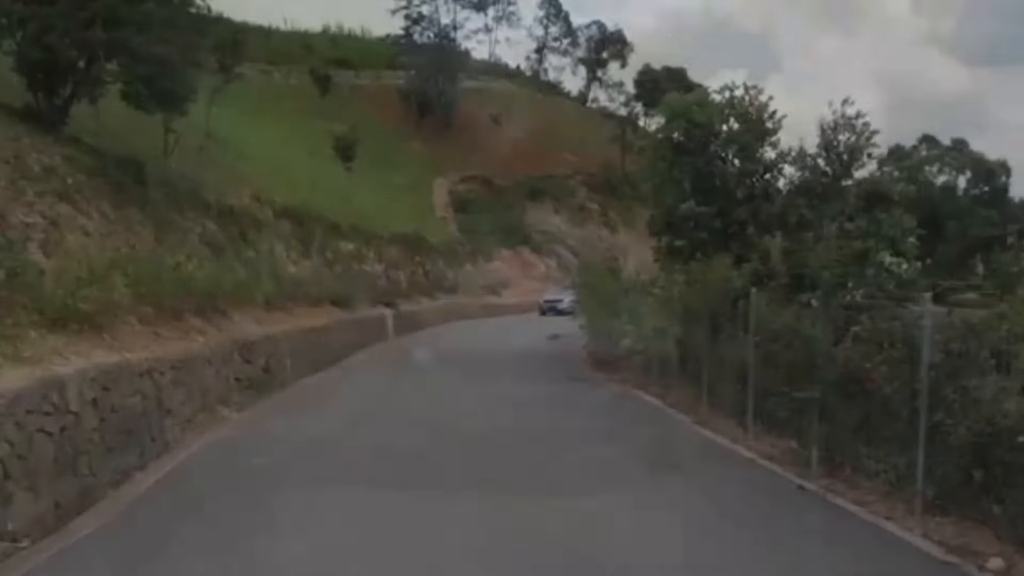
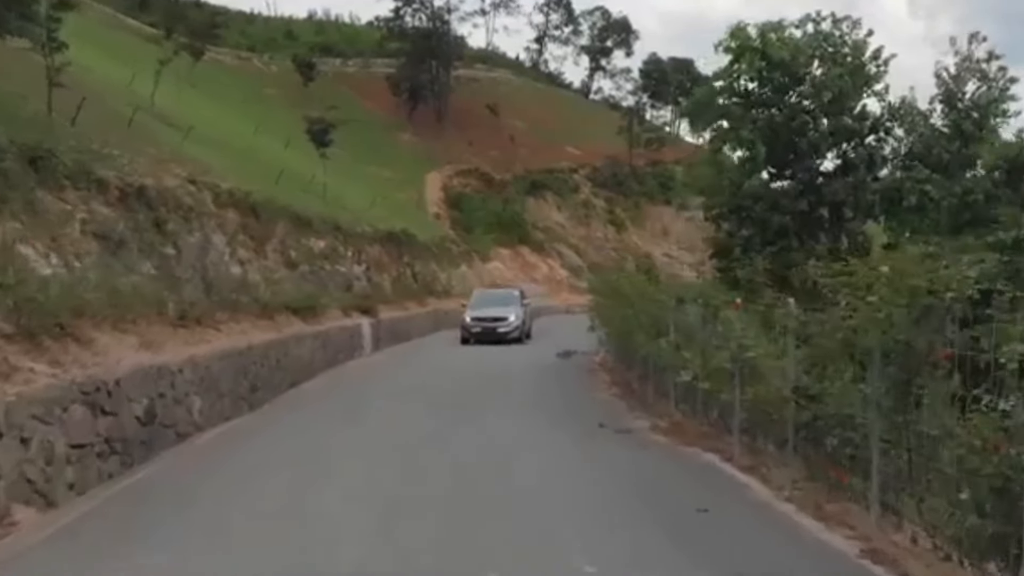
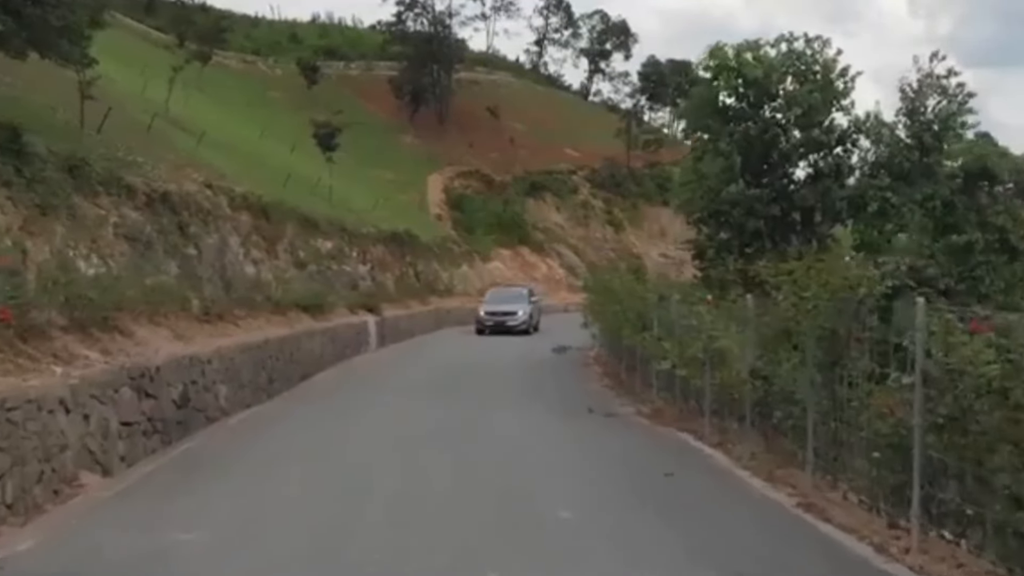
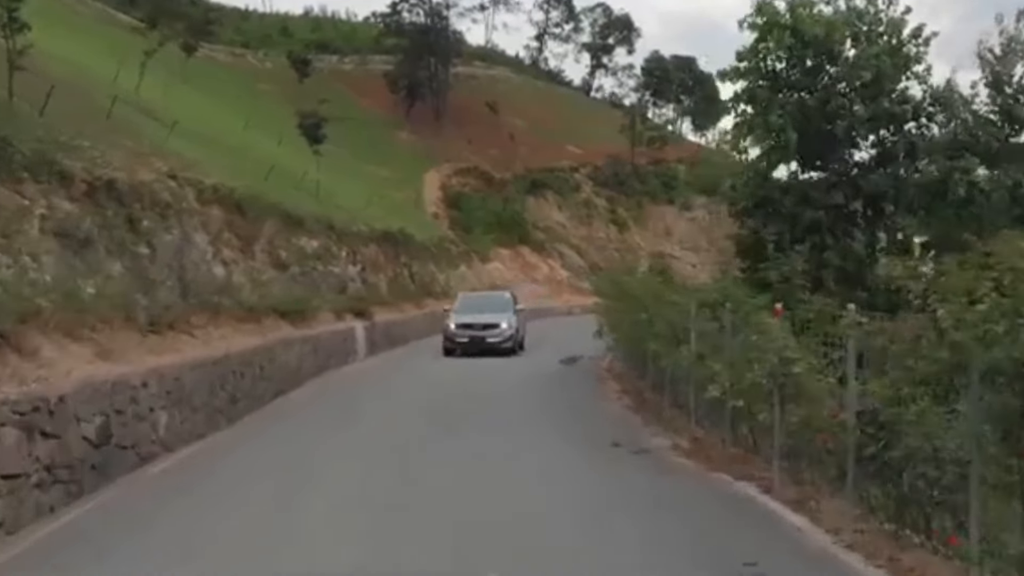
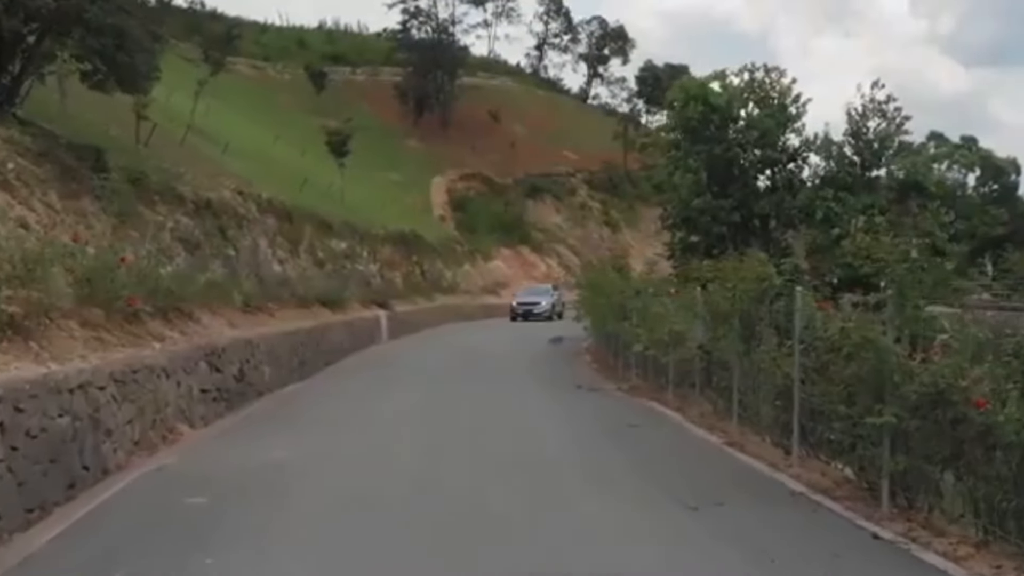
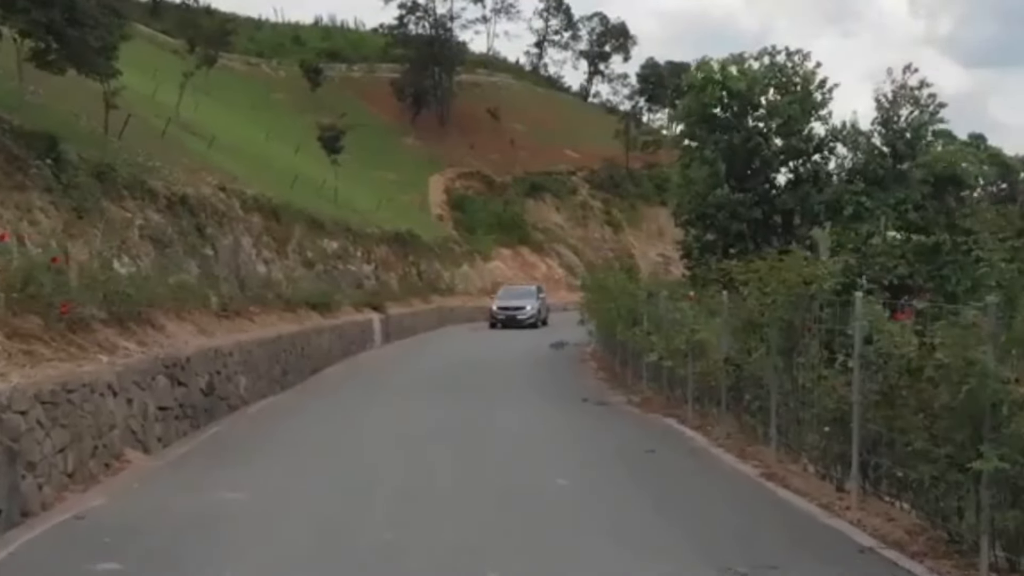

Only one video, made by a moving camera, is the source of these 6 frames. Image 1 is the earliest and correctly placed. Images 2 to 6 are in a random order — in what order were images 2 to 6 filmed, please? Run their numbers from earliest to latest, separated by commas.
5, 6, 3, 2, 4
